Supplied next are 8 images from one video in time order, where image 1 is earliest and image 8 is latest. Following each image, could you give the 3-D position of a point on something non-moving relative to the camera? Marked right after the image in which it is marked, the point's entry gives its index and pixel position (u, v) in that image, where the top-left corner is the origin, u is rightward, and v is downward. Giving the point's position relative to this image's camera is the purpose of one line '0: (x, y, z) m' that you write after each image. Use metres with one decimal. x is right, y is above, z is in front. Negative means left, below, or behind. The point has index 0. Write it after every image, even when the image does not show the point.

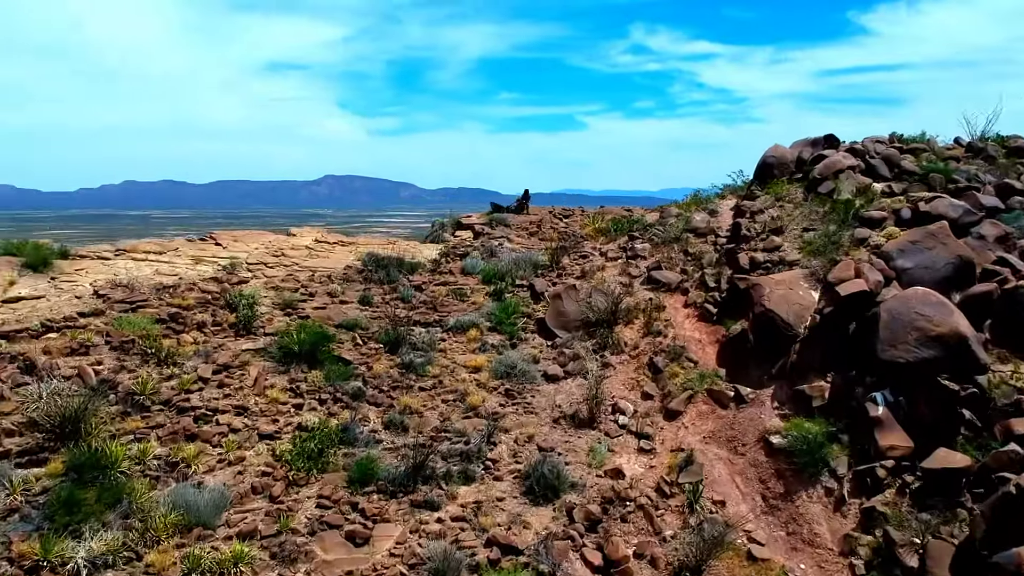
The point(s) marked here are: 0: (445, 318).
0: (-0.8, -0.4, +11.9) m
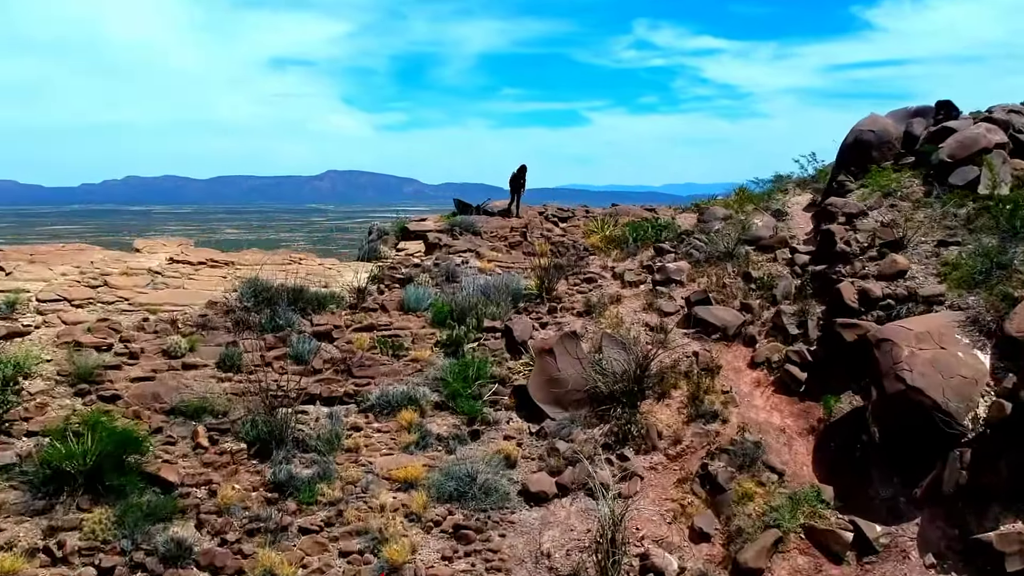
0: (-1.1, -0.8, +7.4) m
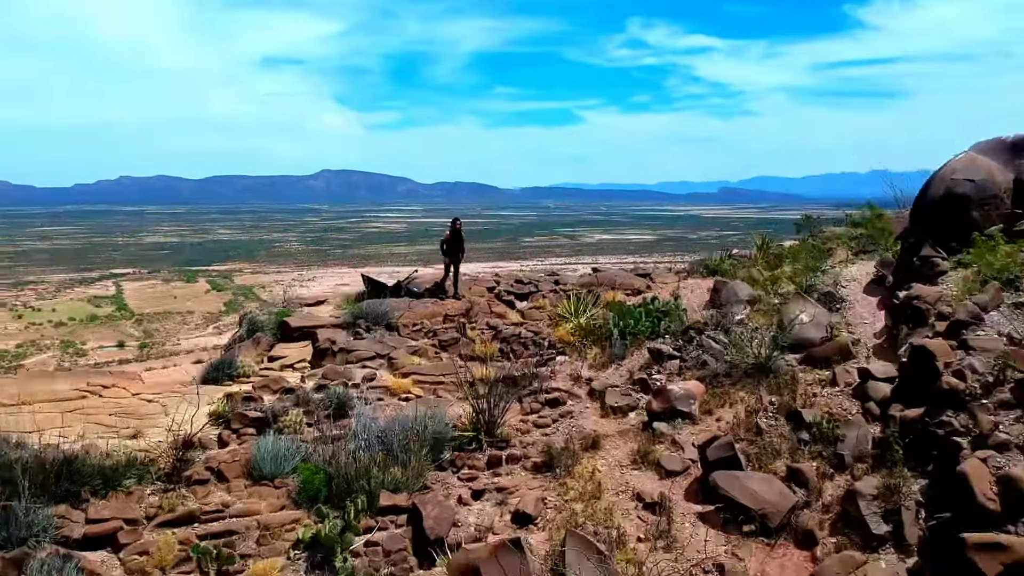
0: (-1.6, -1.6, +4.3) m
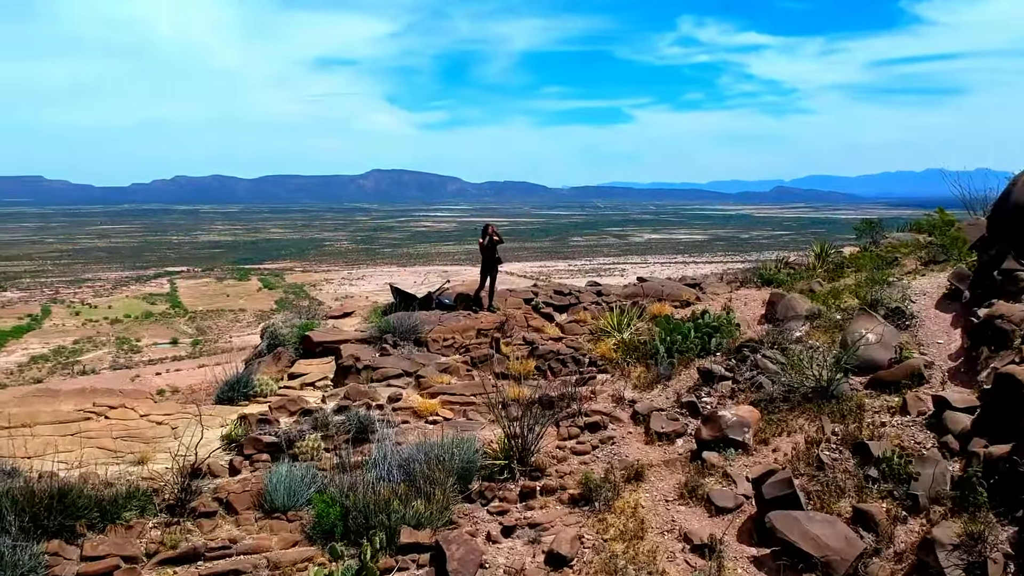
0: (-1.4, -1.7, +3.9) m
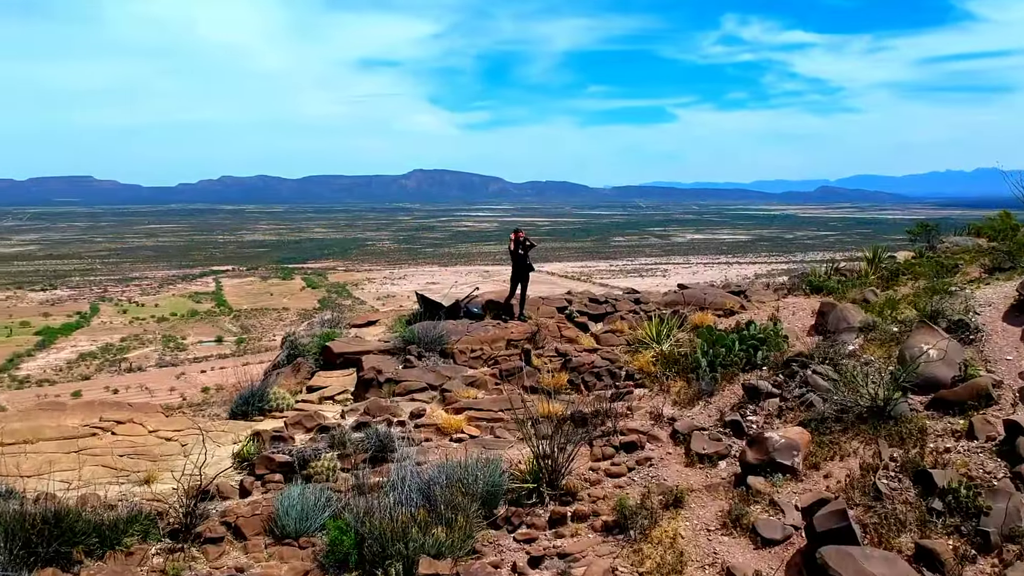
0: (-1.4, -1.7, +3.6) m
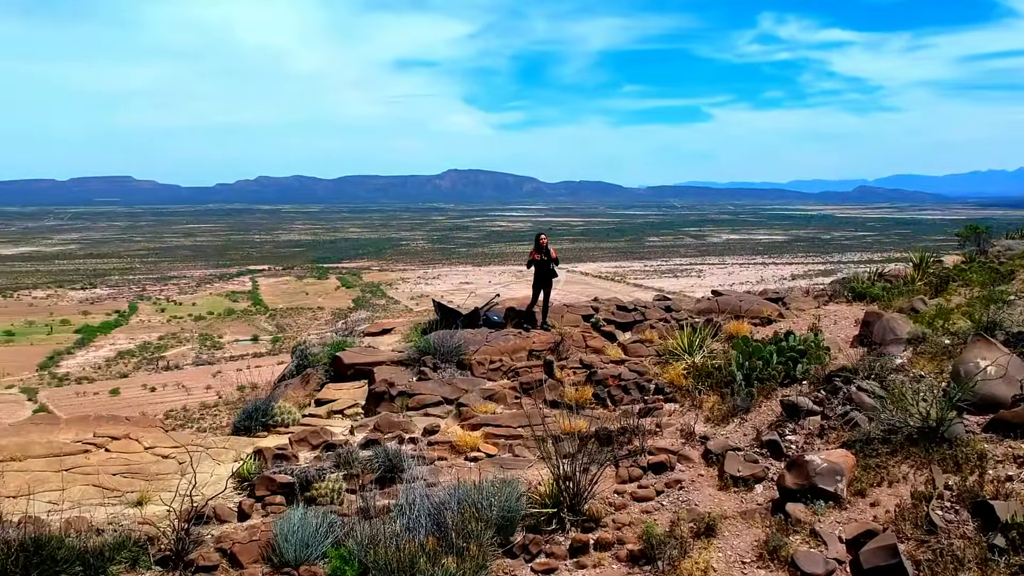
0: (-1.3, -1.8, +3.3) m
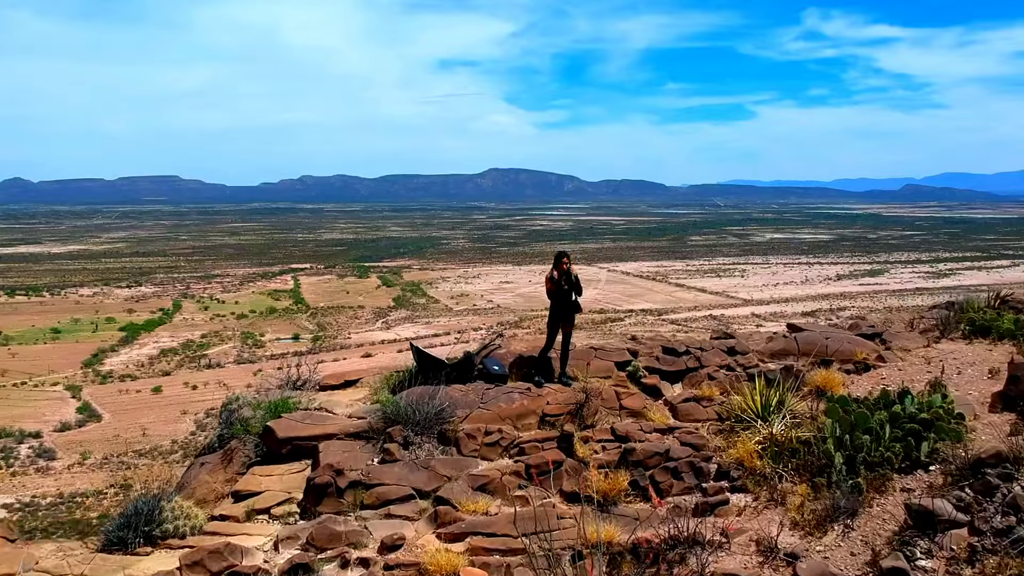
0: (-1.4, -1.9, +1.7) m
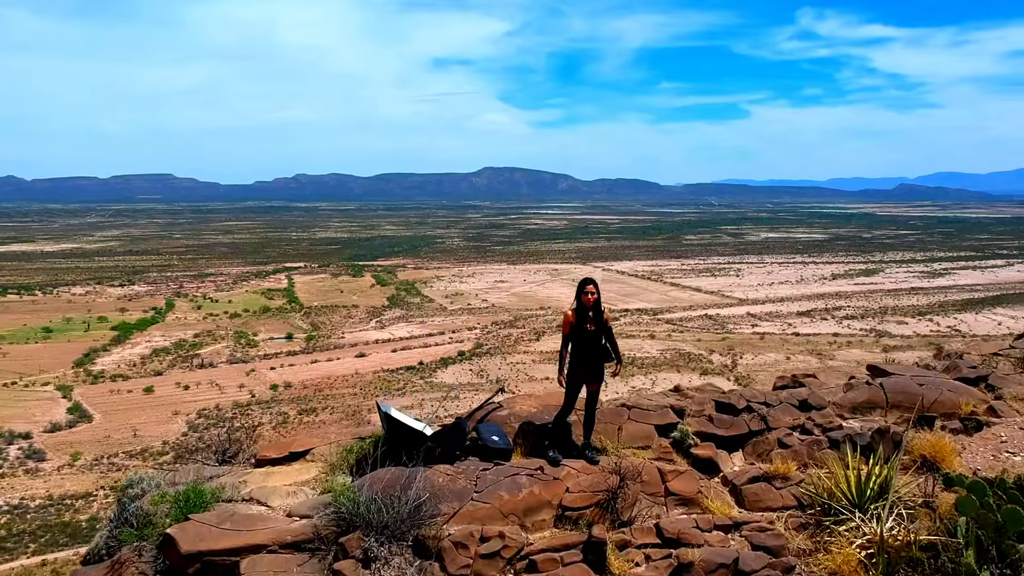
0: (-1.4, -2.1, +0.5) m
